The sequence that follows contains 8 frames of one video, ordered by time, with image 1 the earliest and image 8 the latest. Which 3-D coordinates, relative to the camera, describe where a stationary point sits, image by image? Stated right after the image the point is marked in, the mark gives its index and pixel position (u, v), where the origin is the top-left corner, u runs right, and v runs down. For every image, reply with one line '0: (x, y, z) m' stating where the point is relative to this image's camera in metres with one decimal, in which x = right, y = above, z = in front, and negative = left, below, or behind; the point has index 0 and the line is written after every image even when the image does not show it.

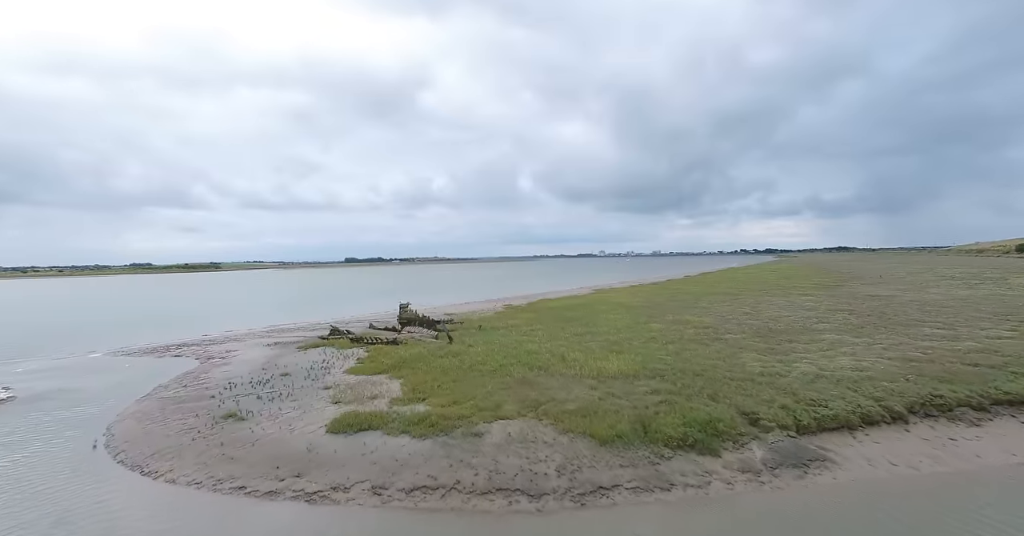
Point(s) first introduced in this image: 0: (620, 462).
0: (+2.5, -4.5, +11.1) m
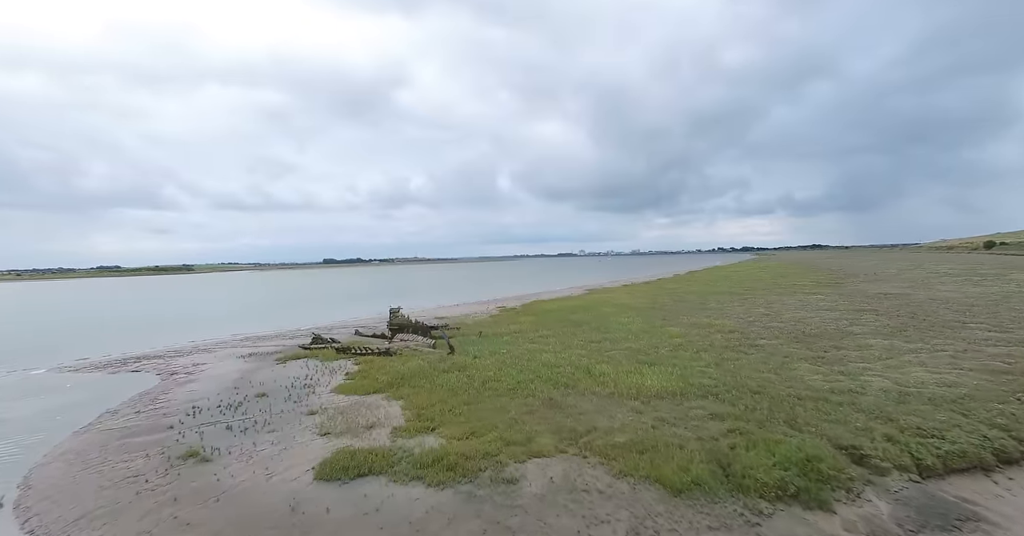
0: (+3.5, -4.5, +8.4) m
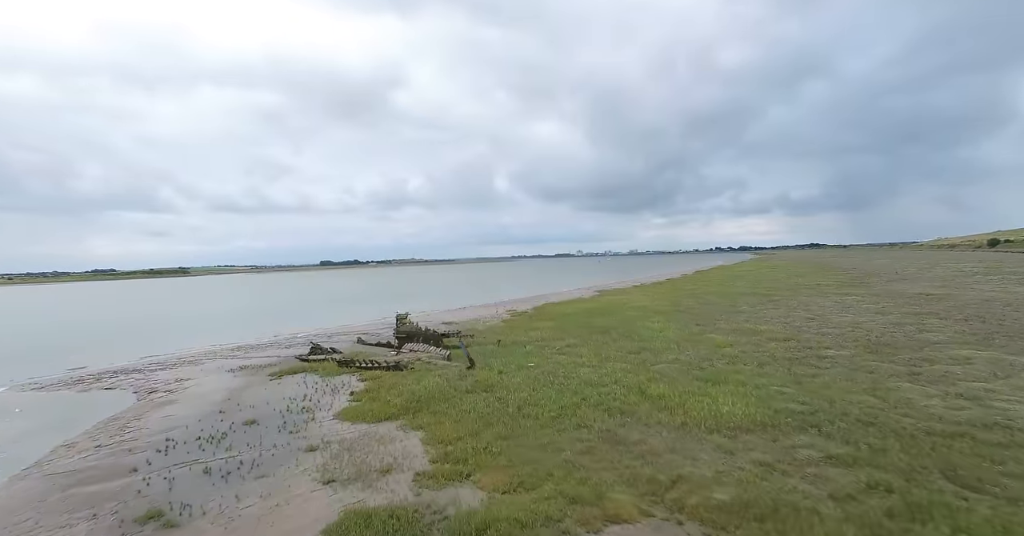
0: (+4.7, -4.5, +5.6) m
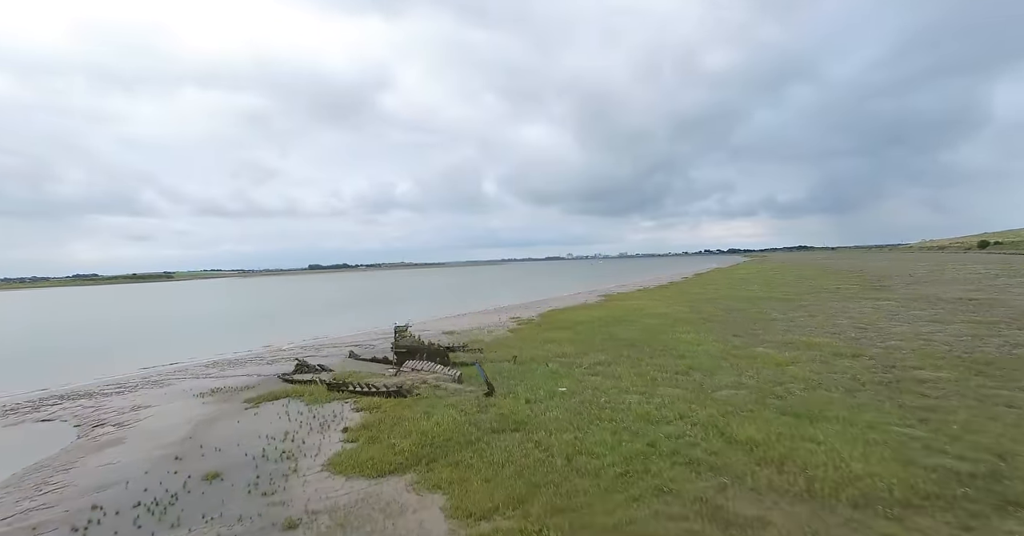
0: (+6.0, -4.6, +2.3) m
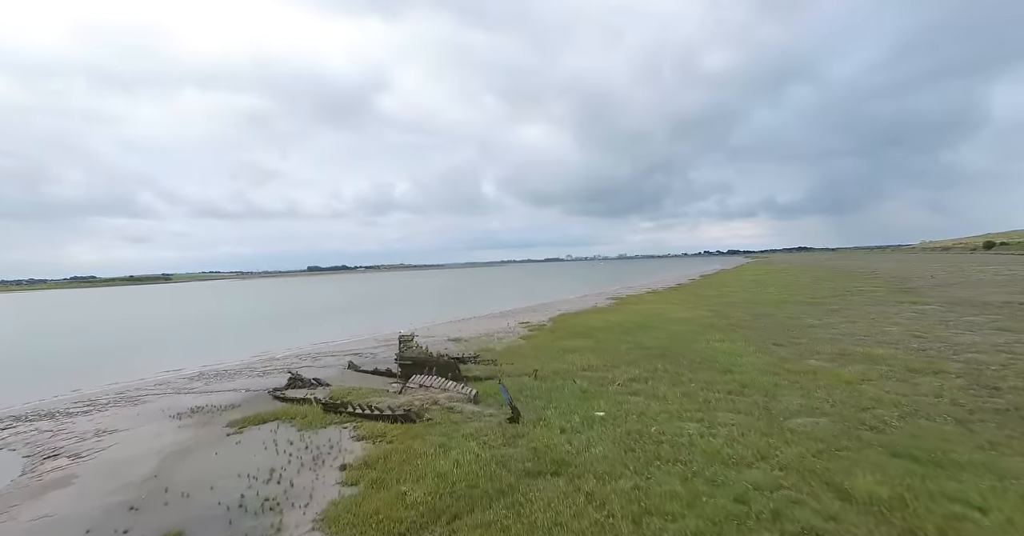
0: (+6.9, -4.7, -0.3) m
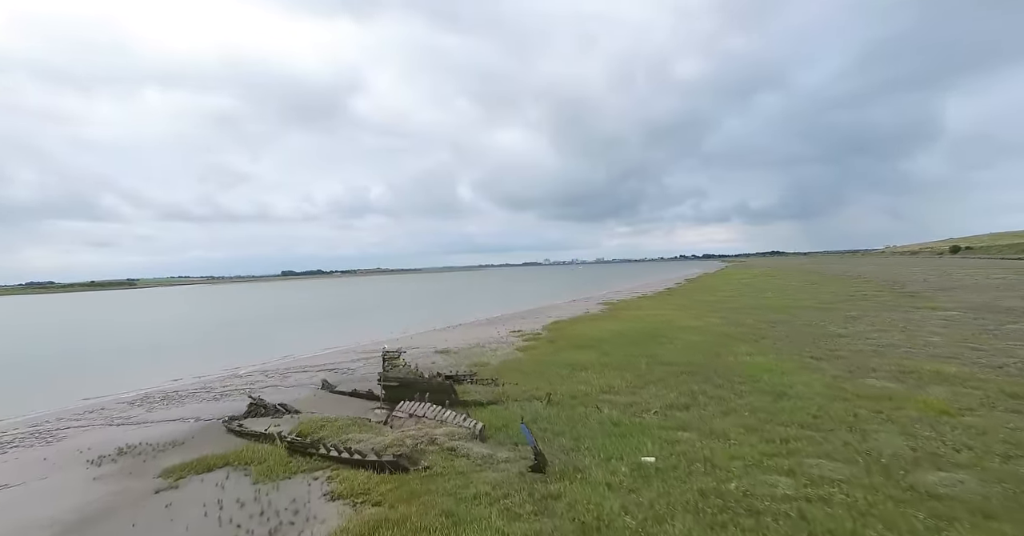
0: (+8.1, -4.6, -3.4) m
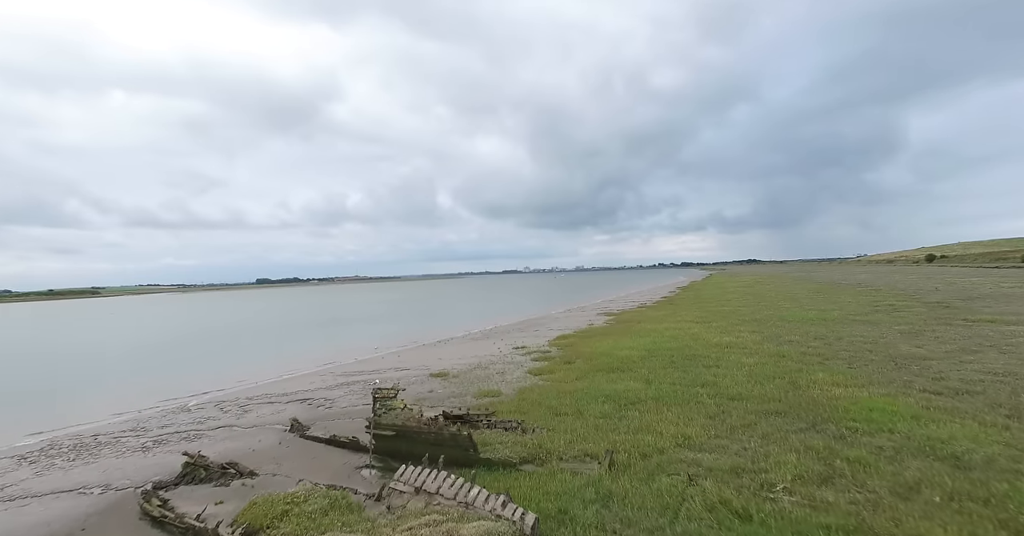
0: (+10.3, -4.5, -8.1) m
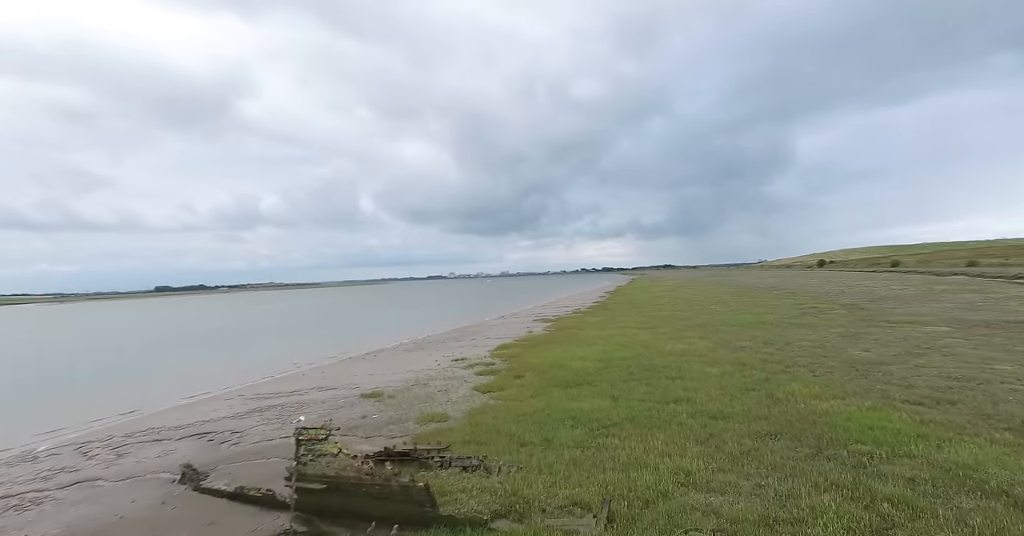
0: (+12.8, -4.4, -9.2) m
